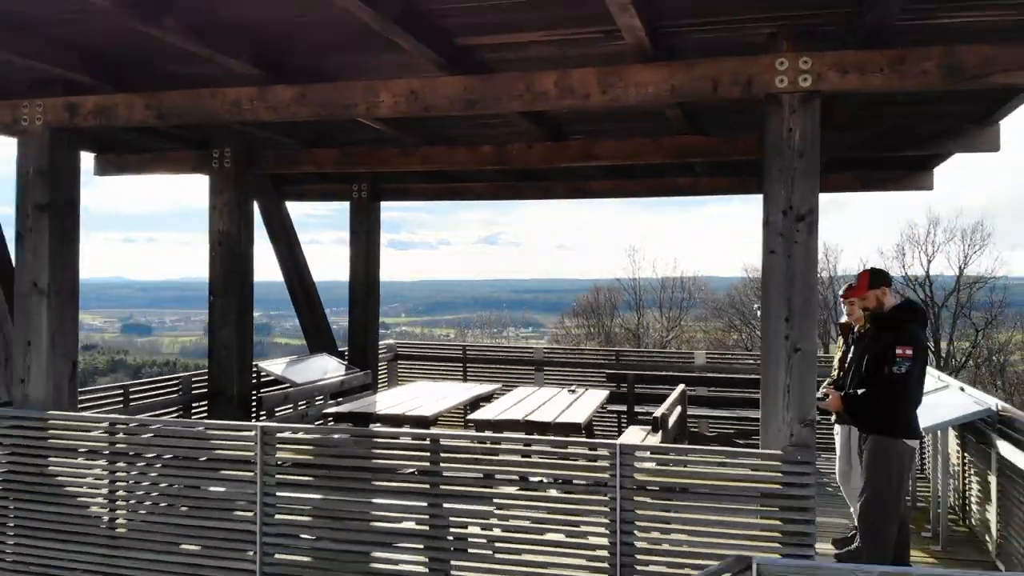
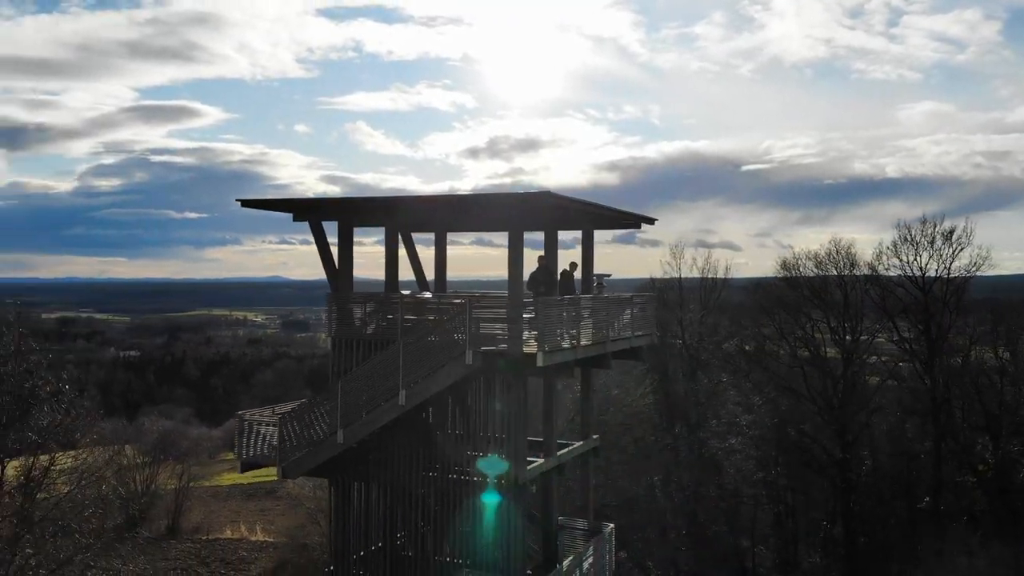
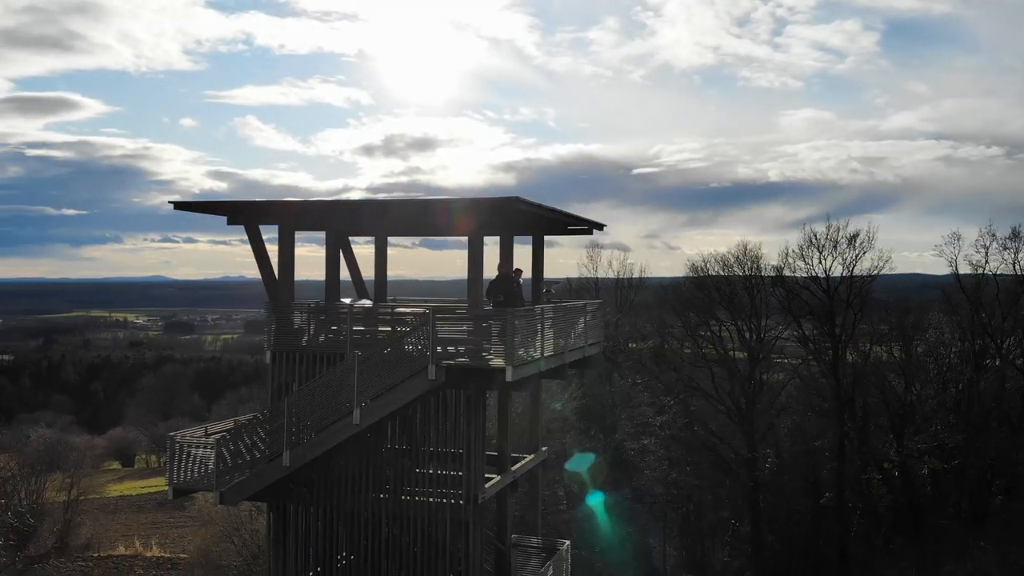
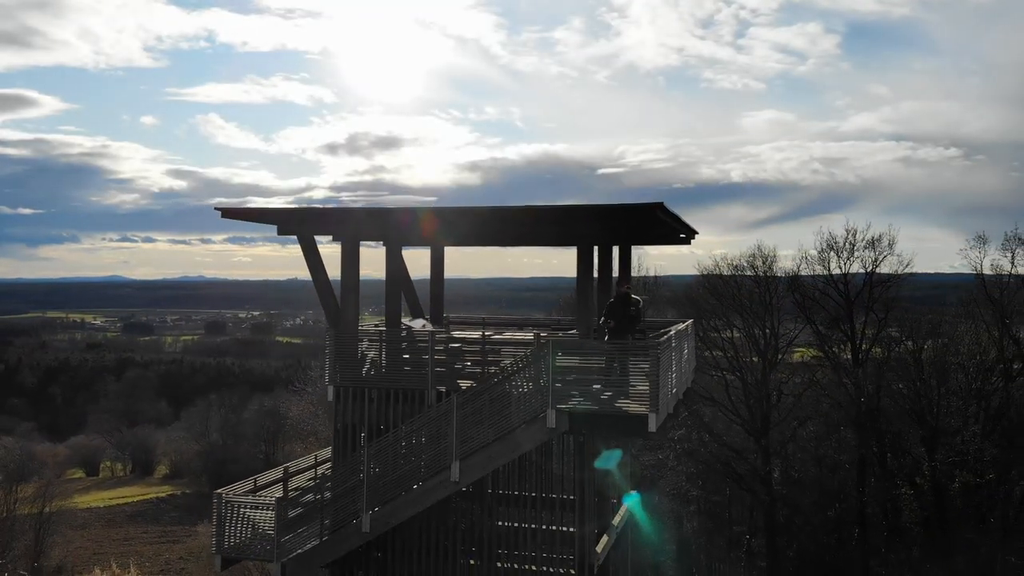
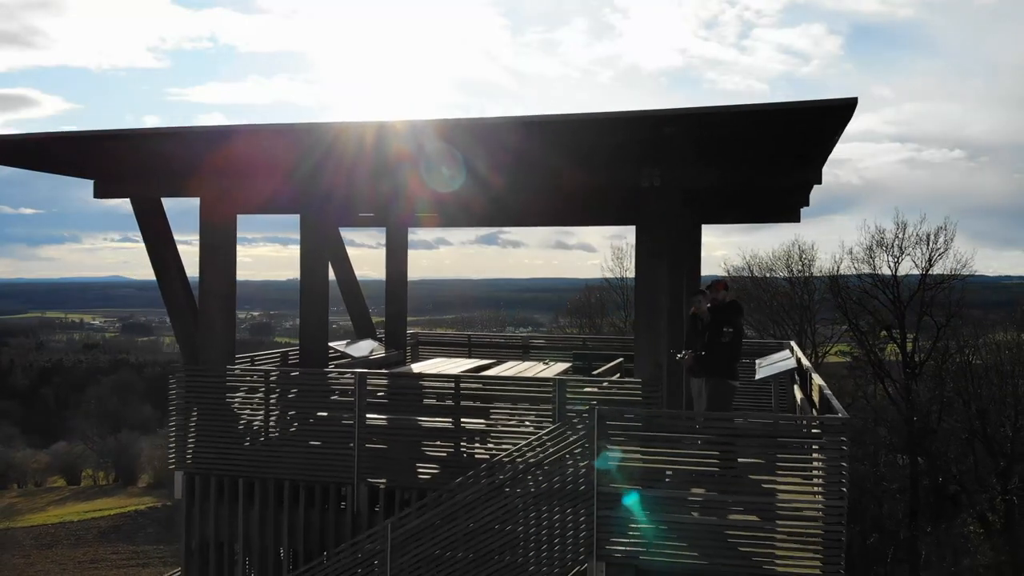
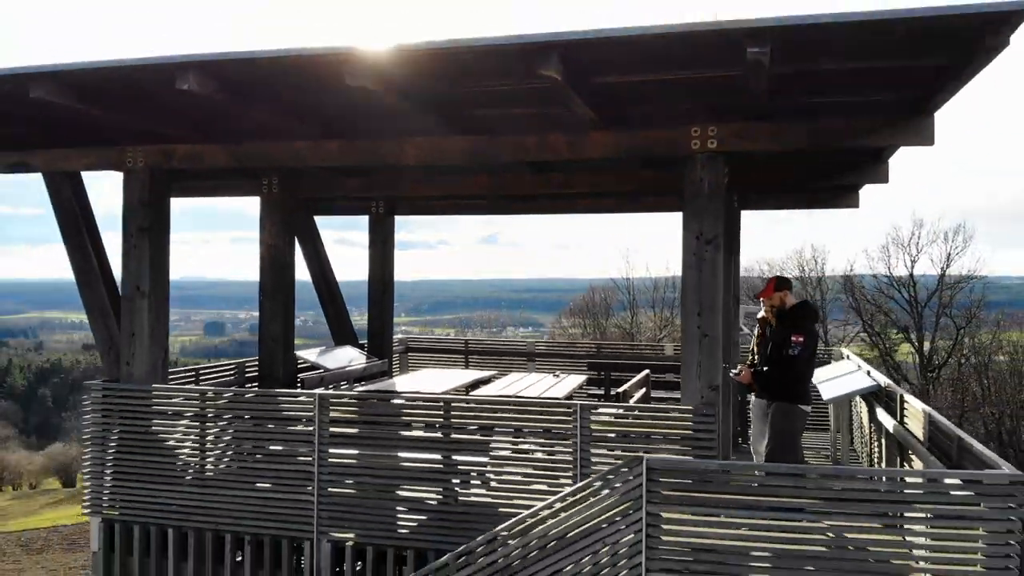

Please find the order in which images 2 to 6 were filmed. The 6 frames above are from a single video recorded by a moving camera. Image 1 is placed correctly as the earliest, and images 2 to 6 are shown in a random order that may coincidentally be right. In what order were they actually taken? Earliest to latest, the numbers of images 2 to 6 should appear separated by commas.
6, 5, 4, 3, 2
